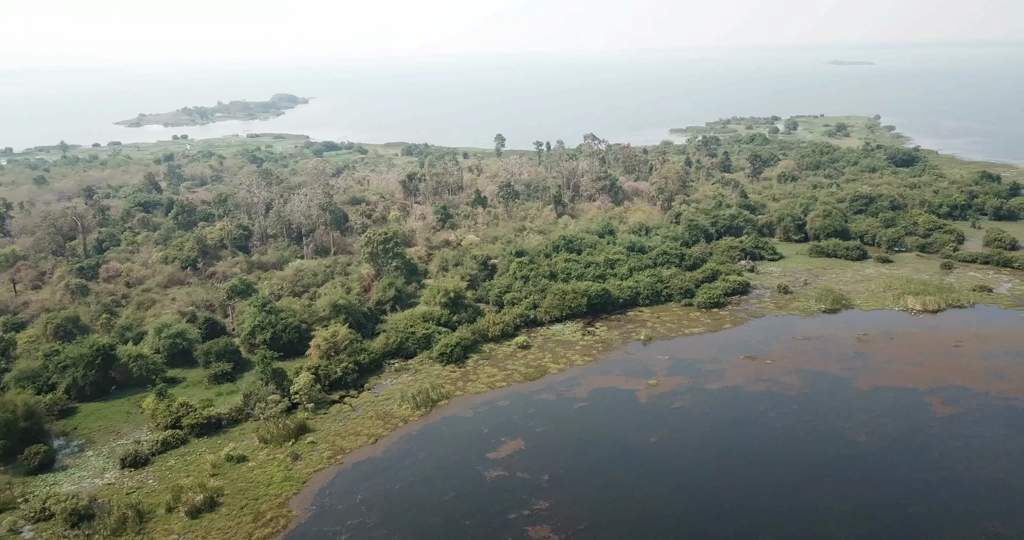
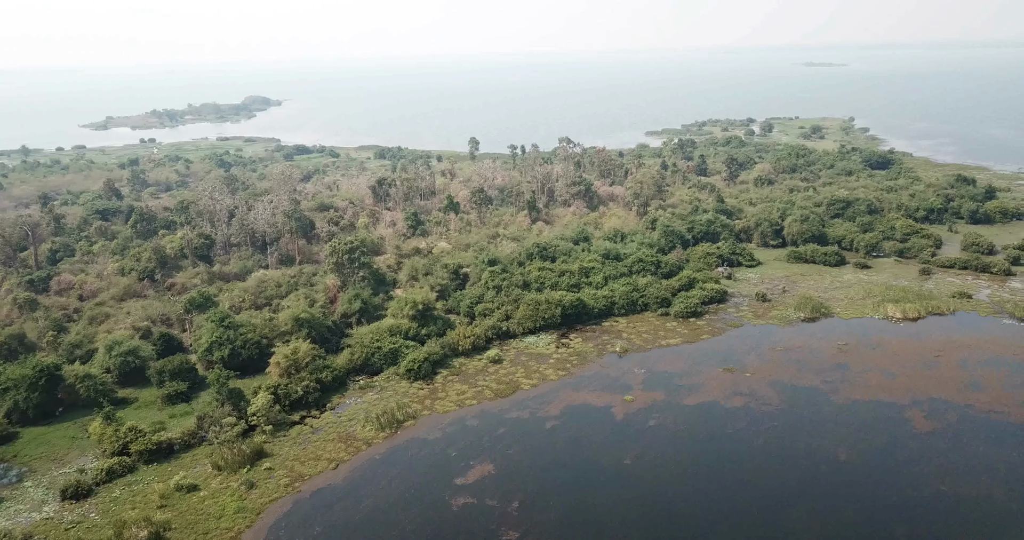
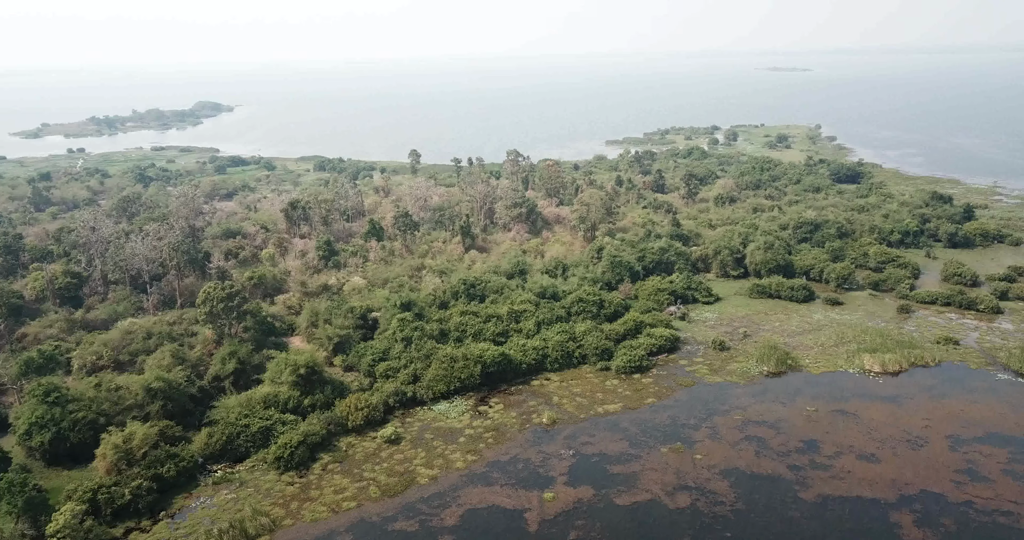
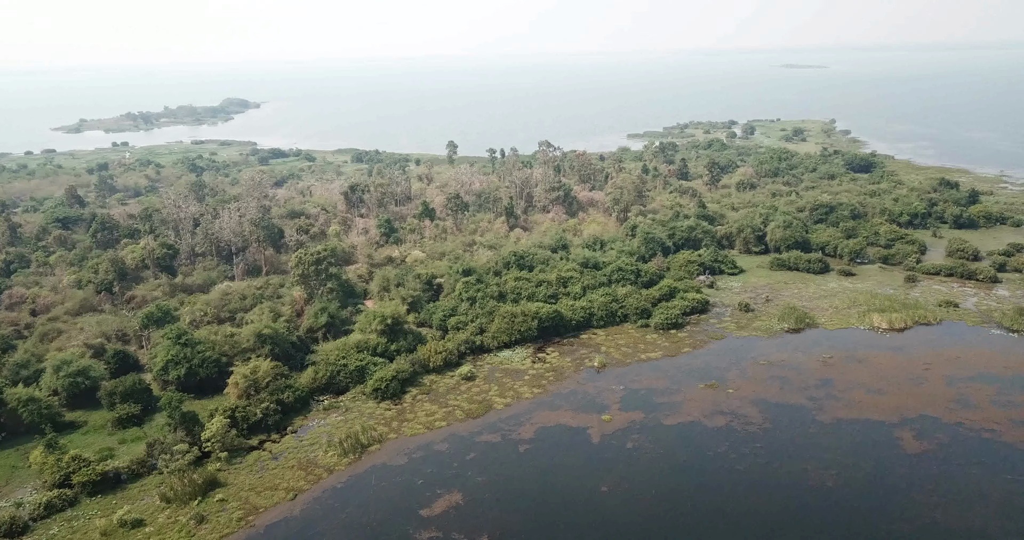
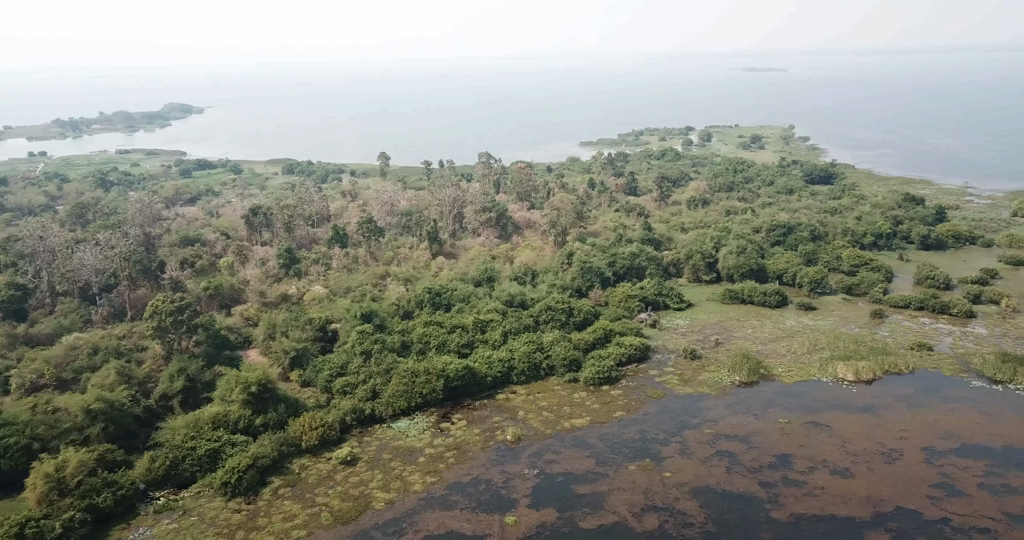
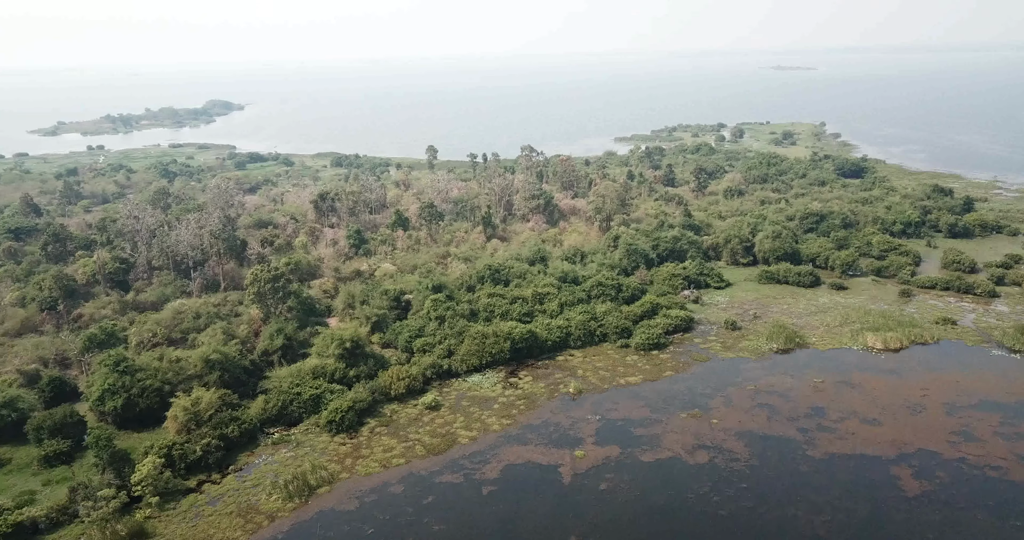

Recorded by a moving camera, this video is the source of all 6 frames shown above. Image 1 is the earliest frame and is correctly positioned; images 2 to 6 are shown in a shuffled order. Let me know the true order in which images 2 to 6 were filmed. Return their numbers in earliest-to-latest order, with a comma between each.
2, 4, 6, 3, 5
